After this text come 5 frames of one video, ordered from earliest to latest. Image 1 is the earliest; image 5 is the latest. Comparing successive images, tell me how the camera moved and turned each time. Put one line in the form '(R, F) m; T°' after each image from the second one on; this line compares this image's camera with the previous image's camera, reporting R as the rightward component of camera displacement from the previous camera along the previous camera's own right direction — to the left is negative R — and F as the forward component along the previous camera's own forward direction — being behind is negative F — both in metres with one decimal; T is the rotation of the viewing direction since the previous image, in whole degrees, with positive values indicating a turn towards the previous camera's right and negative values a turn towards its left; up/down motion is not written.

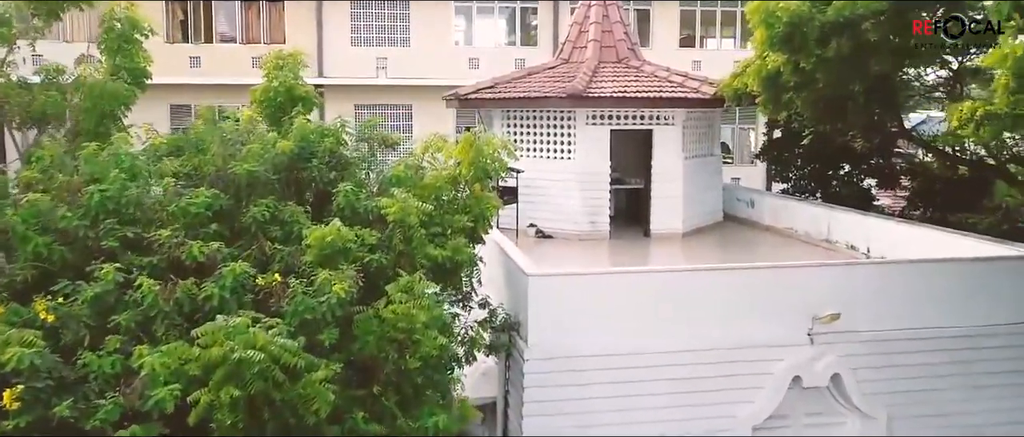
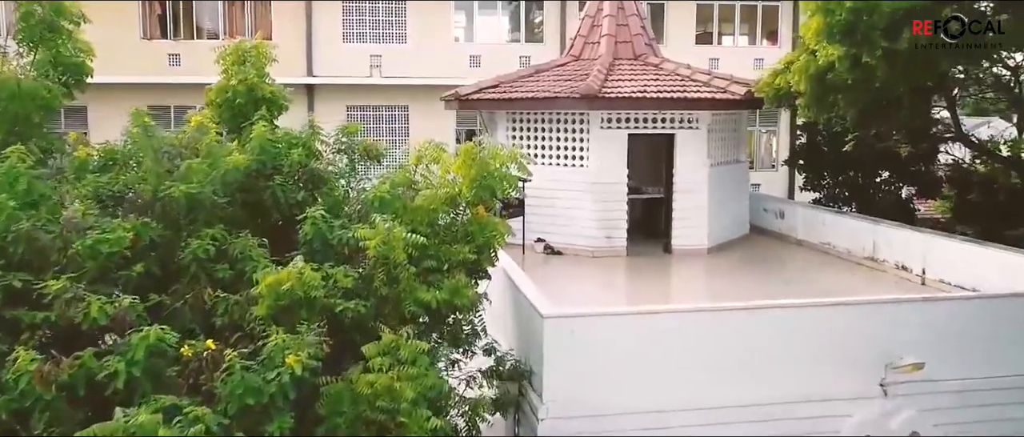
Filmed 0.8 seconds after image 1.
(-0.1, +1.2) m; 0°
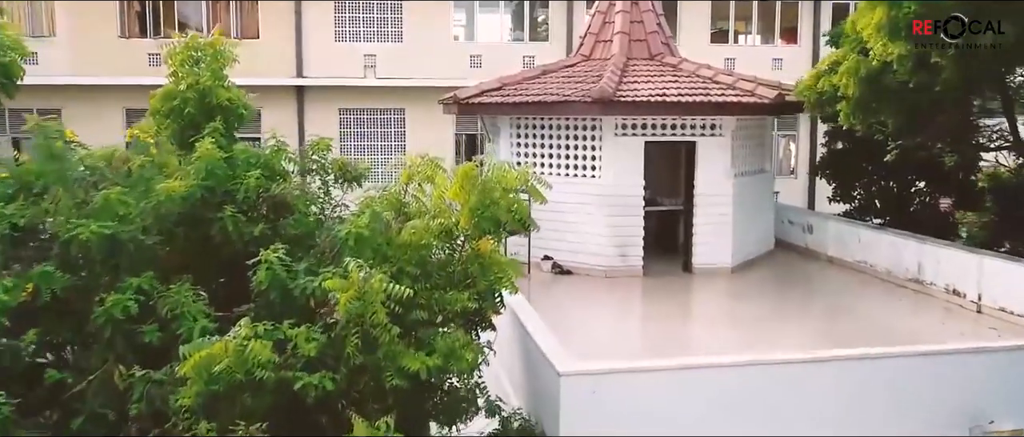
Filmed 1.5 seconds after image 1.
(0.0, +1.0) m; 0°
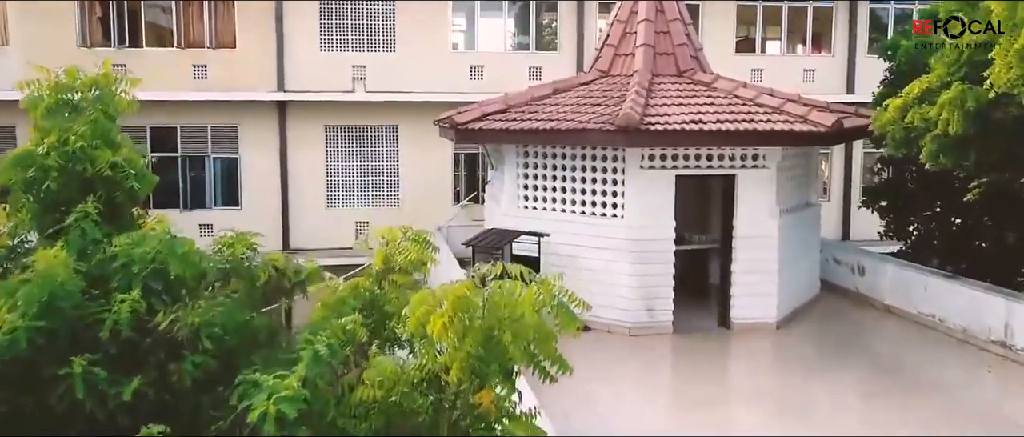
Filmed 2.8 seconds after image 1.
(-0.1, +1.5) m; 0°
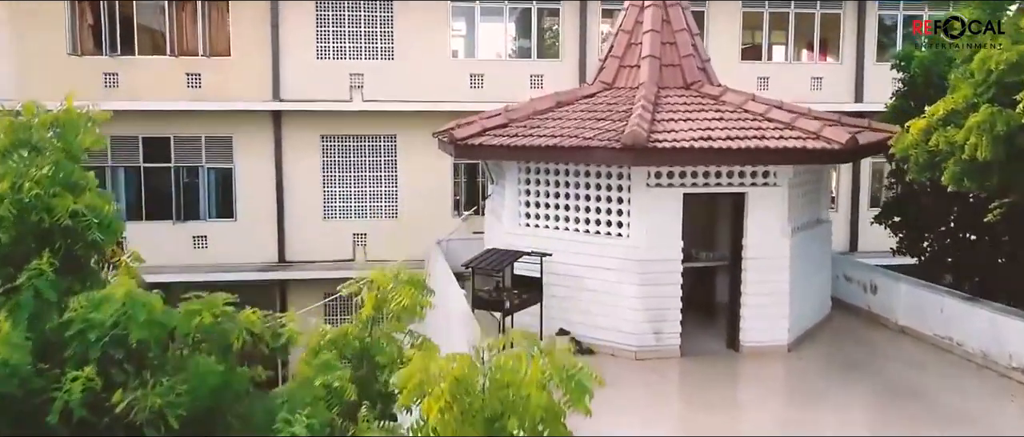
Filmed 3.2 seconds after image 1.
(0.0, +0.3) m; 0°
